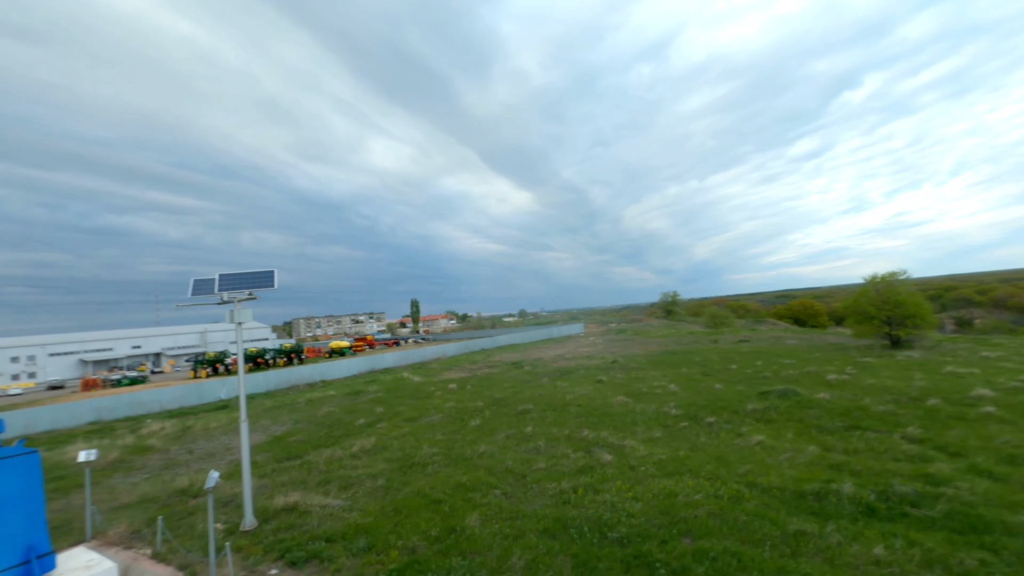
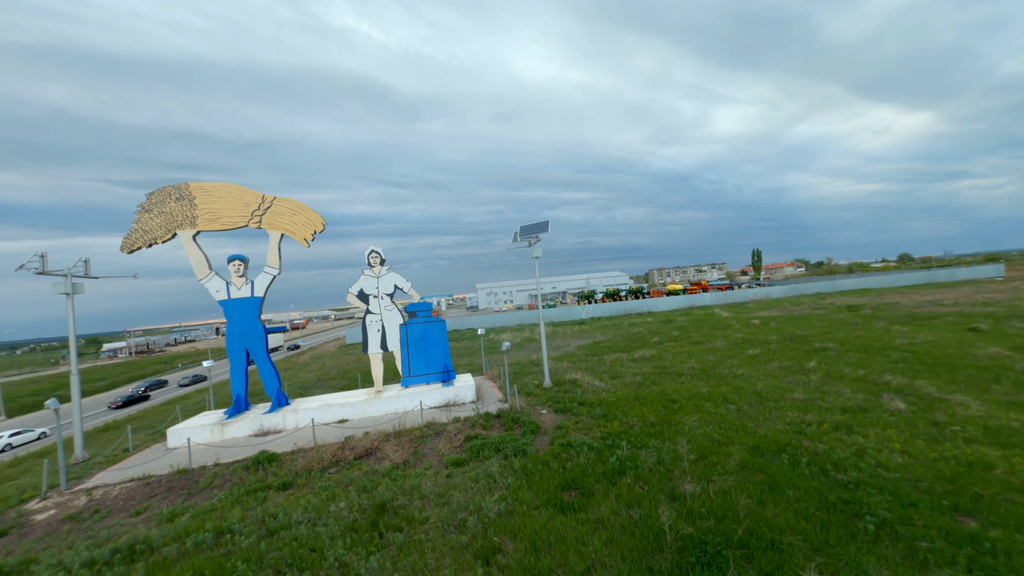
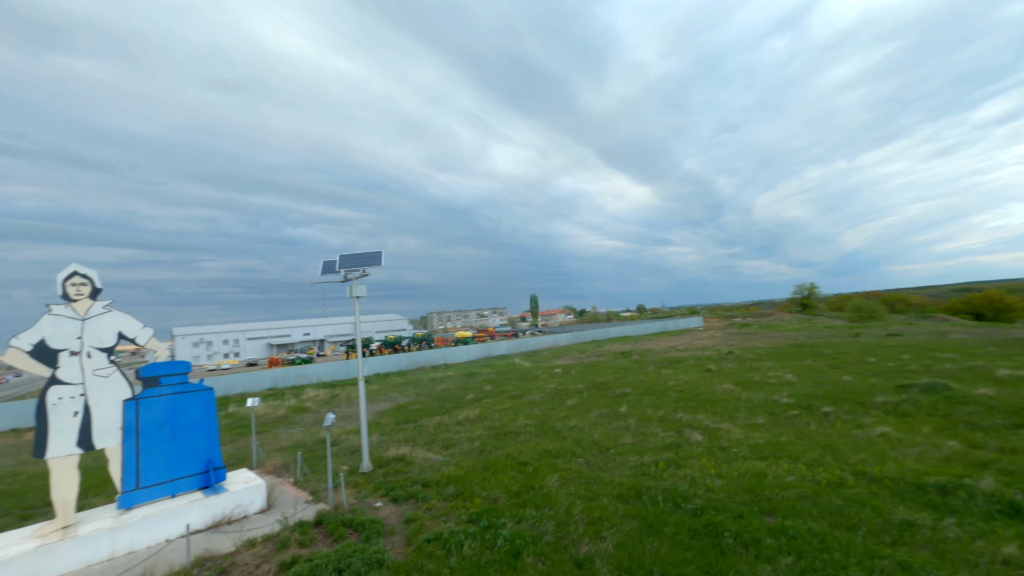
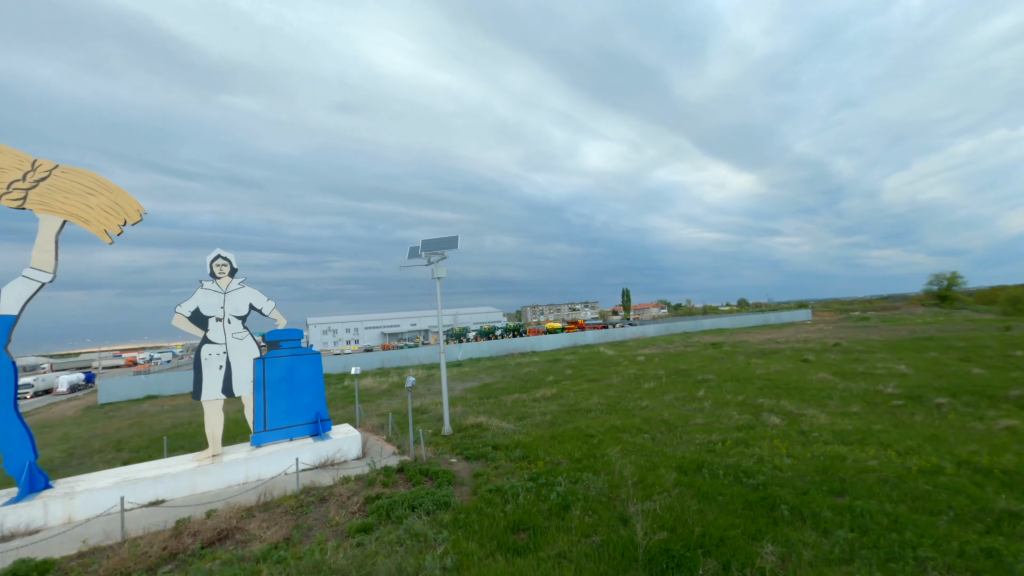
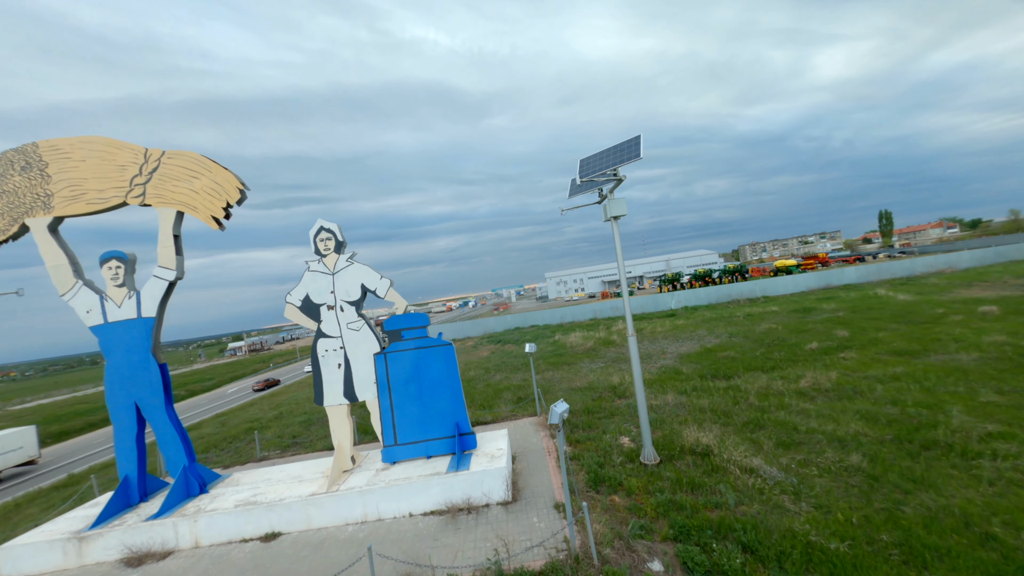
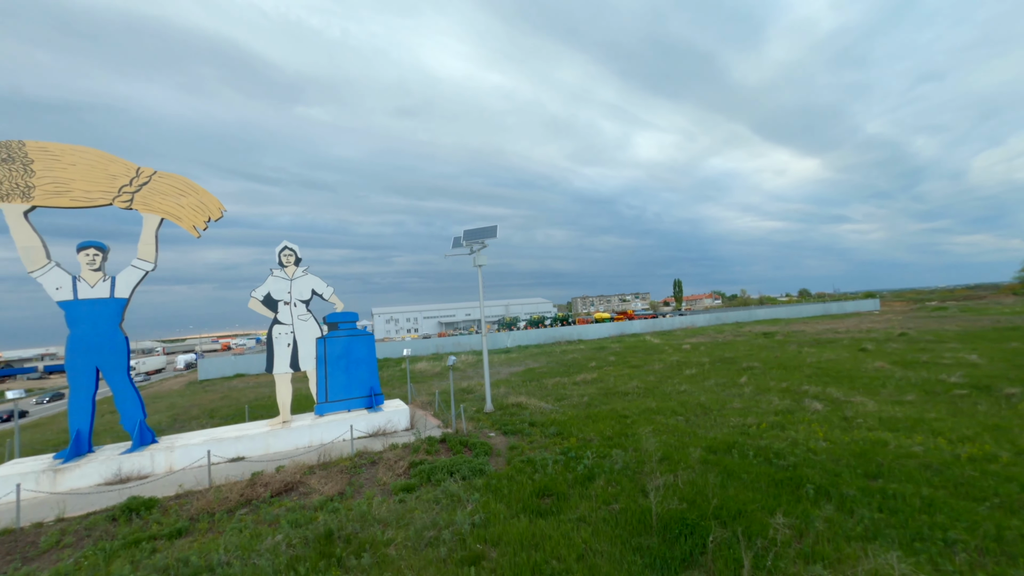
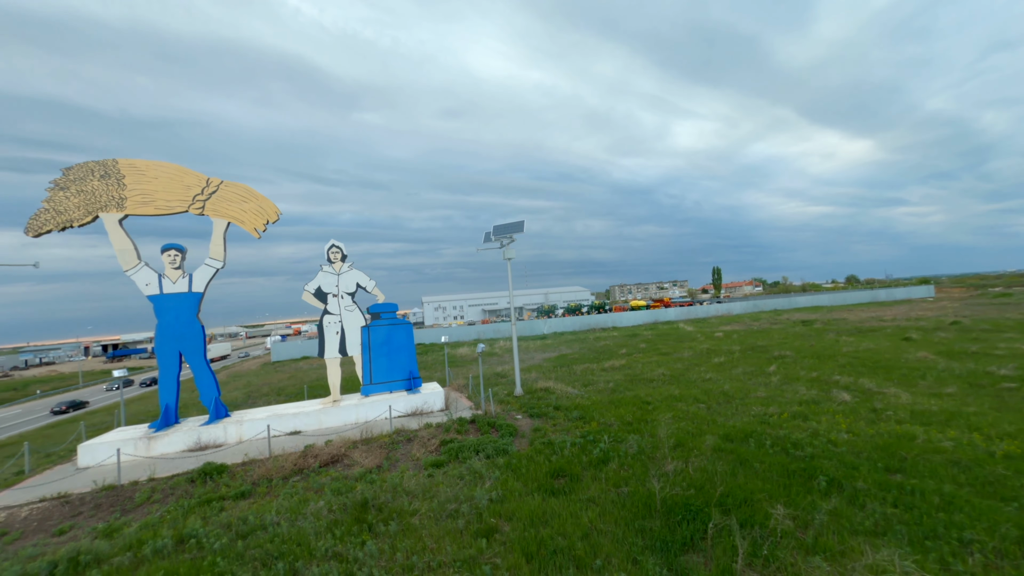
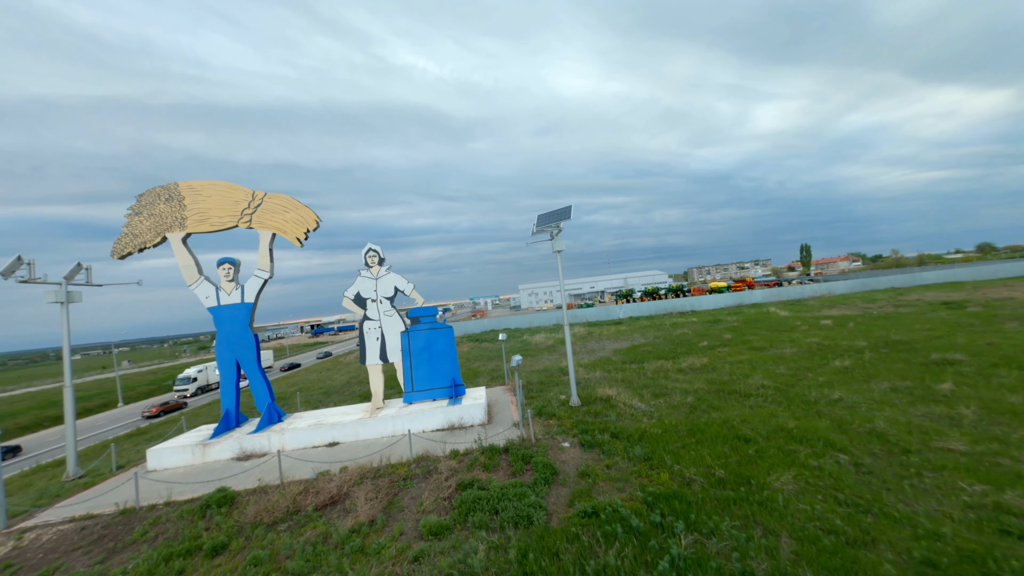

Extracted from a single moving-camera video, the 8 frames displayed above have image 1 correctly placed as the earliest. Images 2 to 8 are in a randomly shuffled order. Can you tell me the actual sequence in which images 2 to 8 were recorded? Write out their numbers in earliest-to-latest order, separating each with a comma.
3, 4, 6, 7, 2, 8, 5
